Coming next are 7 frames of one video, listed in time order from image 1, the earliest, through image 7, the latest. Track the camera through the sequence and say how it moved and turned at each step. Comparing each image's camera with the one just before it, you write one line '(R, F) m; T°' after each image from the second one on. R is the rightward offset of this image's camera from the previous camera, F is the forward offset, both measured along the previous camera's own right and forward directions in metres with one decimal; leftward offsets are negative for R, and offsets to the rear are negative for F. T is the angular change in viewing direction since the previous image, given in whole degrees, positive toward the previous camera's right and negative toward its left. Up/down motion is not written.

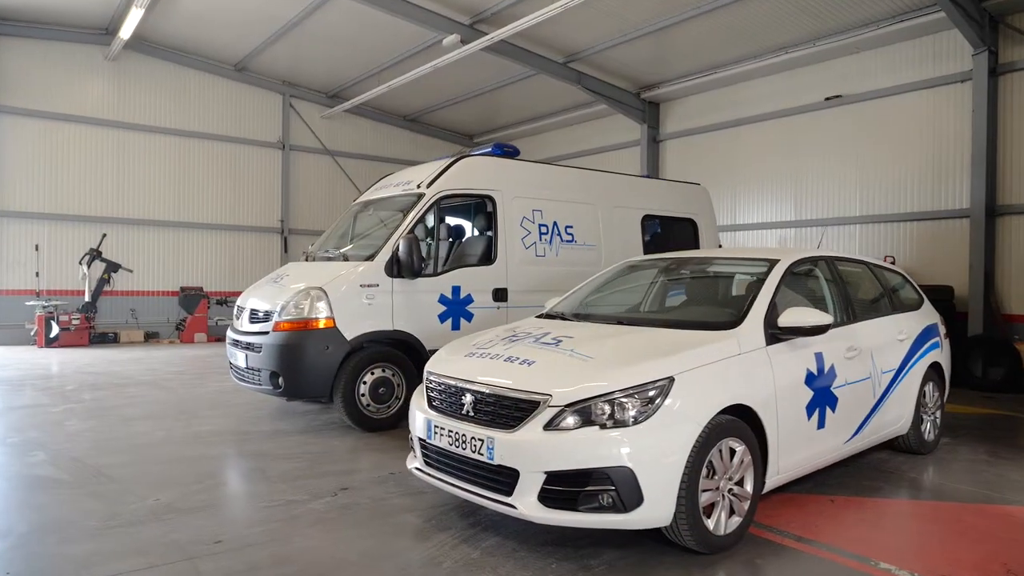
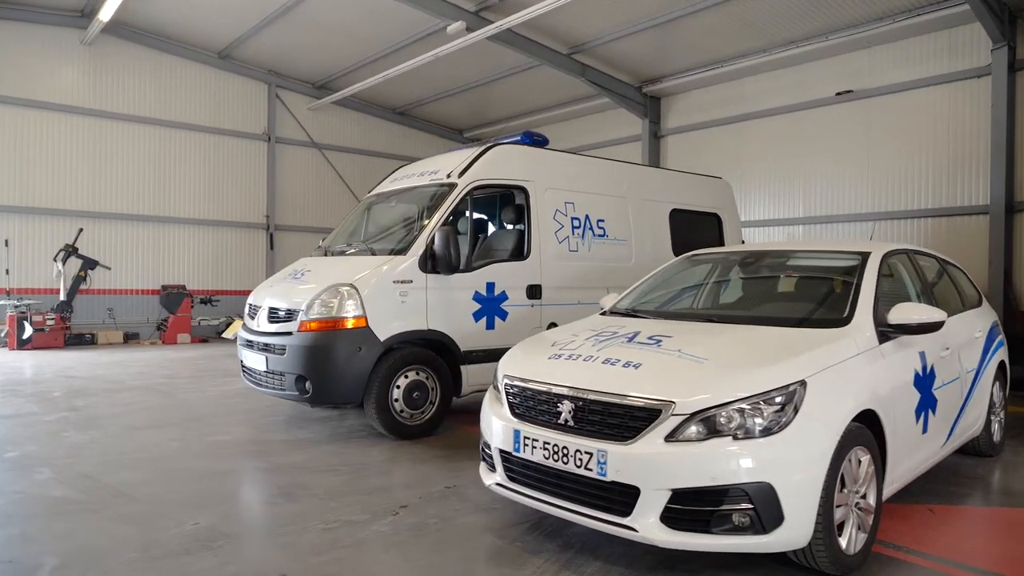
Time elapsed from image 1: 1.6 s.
(-0.5, +0.3) m; +3°
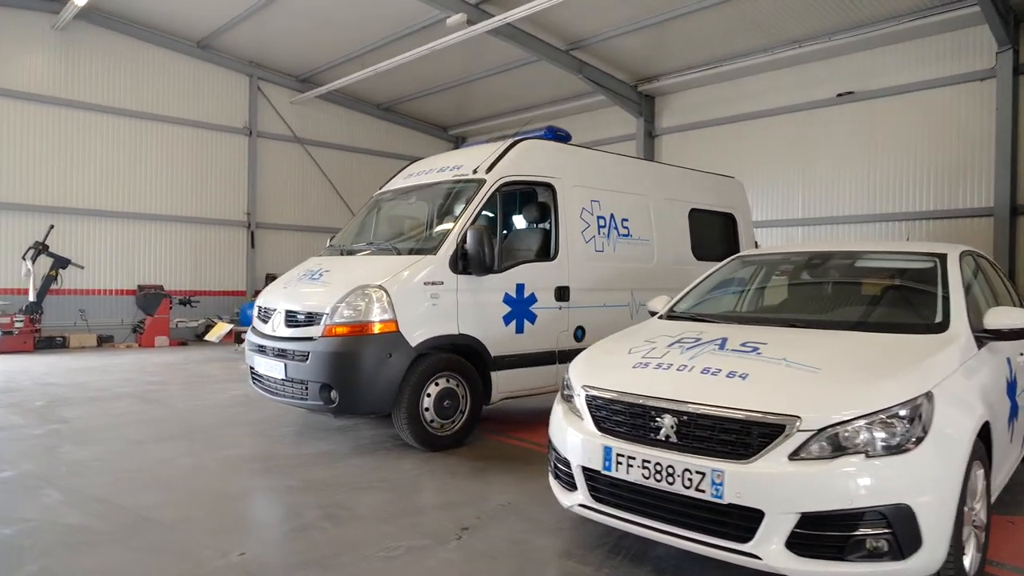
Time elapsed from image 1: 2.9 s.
(-0.5, +0.3) m; +3°
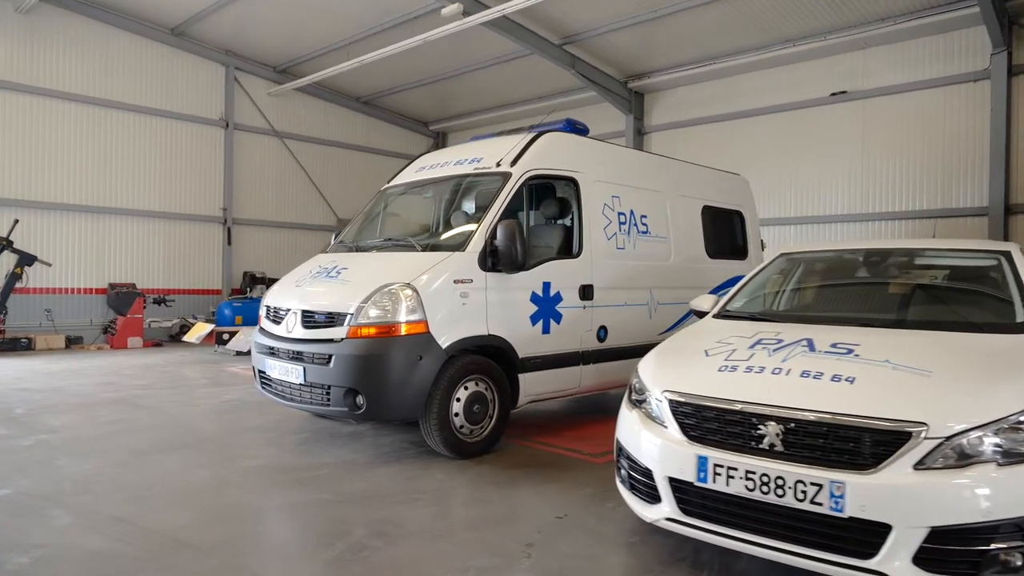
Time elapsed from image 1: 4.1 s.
(-0.4, +0.2) m; +3°
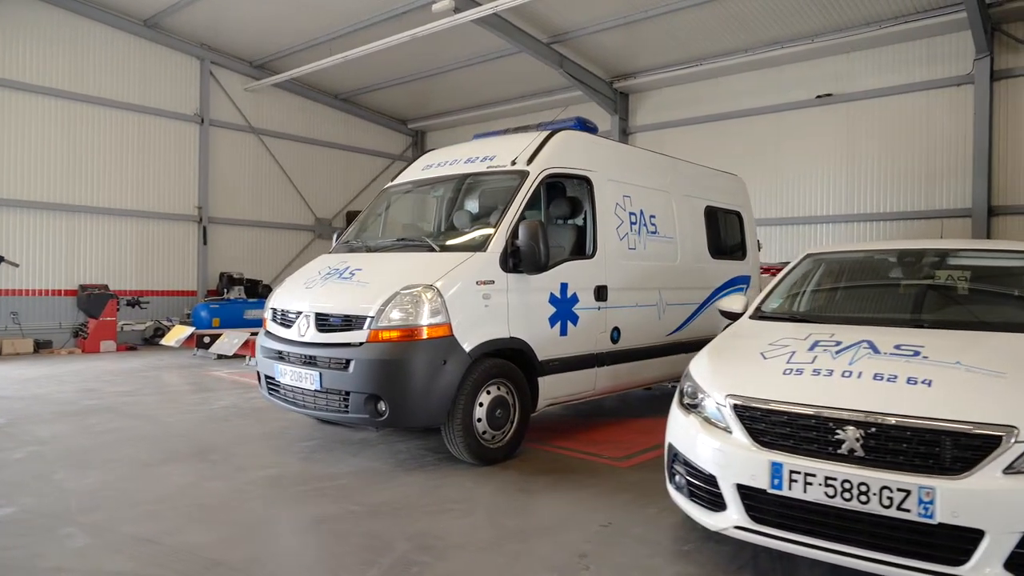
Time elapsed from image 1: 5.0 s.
(-0.4, +0.1) m; +3°
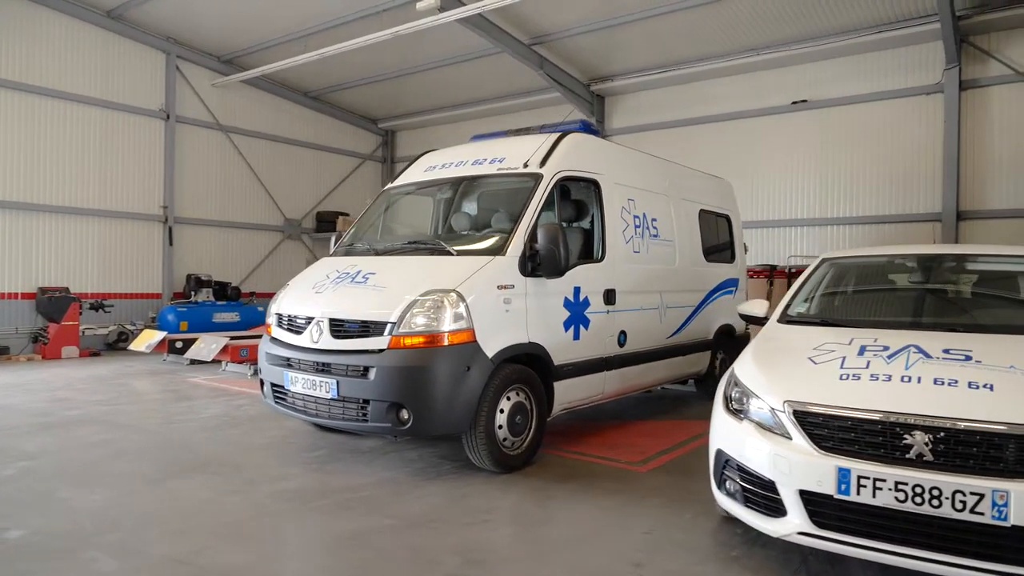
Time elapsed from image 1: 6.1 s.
(-0.4, +0.1) m; +4°
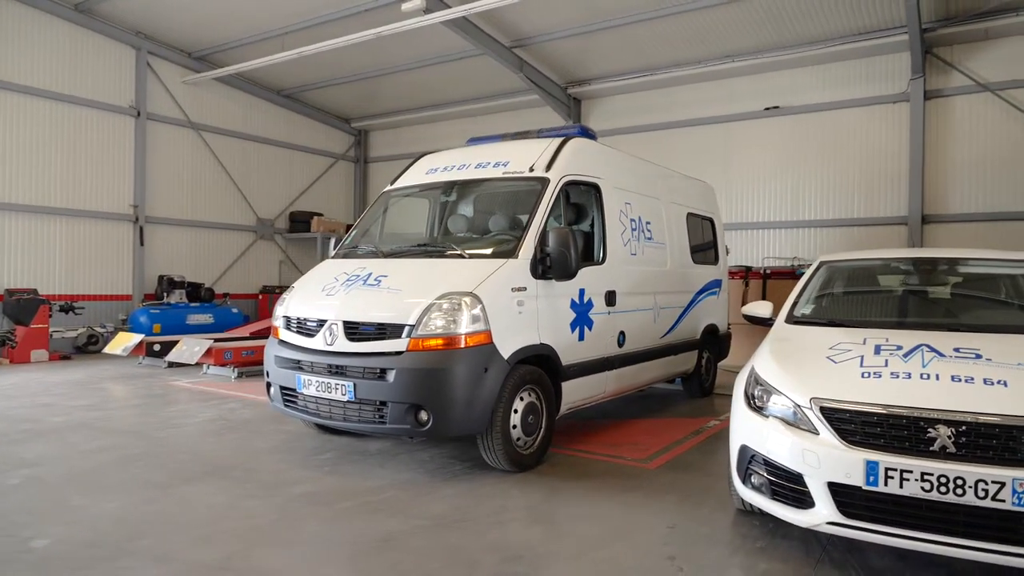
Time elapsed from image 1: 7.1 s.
(-0.3, -0.1) m; +3°
